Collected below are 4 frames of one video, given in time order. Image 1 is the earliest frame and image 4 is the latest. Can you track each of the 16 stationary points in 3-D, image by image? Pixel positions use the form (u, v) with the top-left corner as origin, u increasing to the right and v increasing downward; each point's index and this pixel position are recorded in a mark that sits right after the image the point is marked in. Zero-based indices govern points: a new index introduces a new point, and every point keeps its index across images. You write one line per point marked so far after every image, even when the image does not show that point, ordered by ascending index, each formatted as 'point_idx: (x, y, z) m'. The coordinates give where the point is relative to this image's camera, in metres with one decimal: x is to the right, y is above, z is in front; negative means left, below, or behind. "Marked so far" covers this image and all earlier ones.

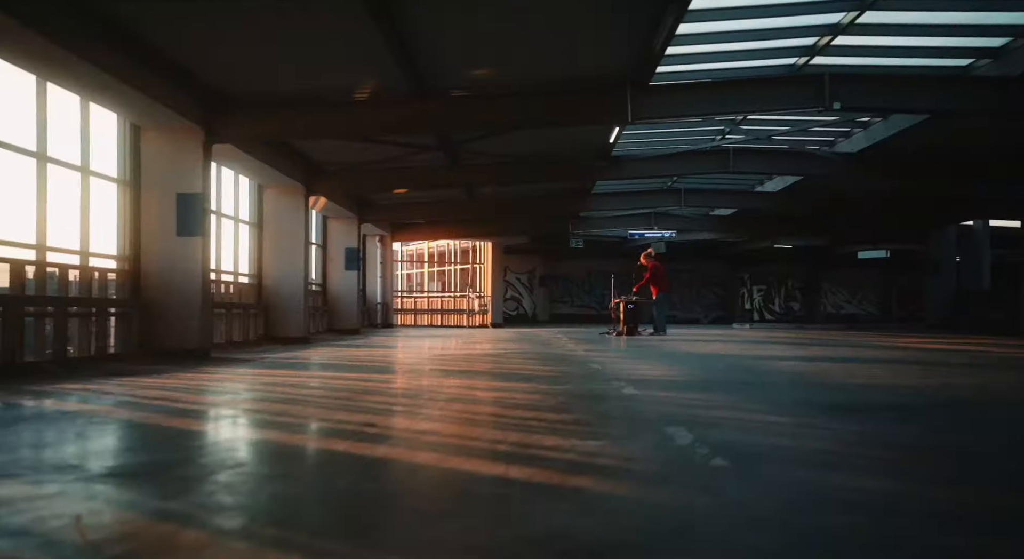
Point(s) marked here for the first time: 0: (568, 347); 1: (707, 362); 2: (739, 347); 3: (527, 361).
0: (+1.3, -1.5, +14.7) m
1: (+3.3, -1.4, +11.4) m
2: (+5.0, -1.5, +15.0) m
3: (+0.3, -1.4, +11.8) m
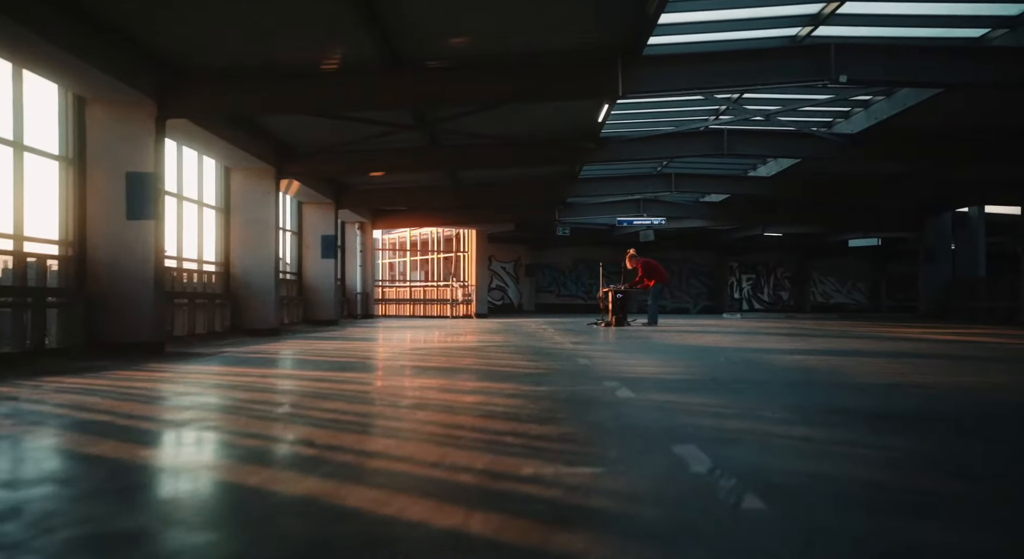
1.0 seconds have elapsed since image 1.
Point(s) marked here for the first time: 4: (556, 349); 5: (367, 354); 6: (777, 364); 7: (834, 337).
0: (+0.9, -1.2, +13.8) m
1: (+3.0, -1.2, +10.6) m
2: (+4.7, -1.2, +14.2) m
3: (0.0, -1.2, +10.9) m
4: (+0.7, -1.2, +11.3) m
5: (-2.9, -1.5, +13.4) m
6: (+3.8, -1.2, +9.6) m
7: (+7.7, -1.4, +16.3) m
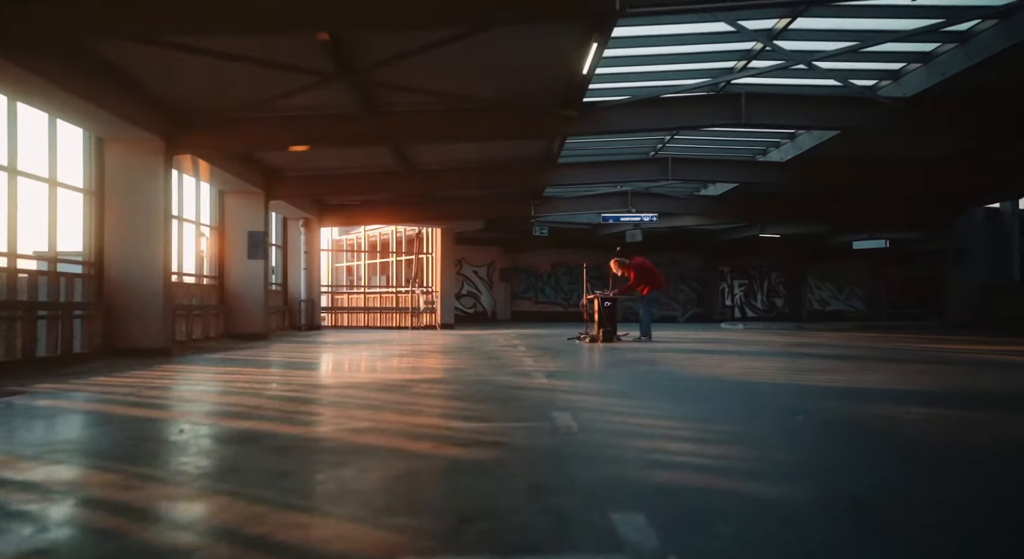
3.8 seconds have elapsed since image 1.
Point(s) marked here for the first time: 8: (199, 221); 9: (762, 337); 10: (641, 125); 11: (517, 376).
0: (+0.2, -1.3, +10.0) m
1: (+2.4, -1.2, +6.8) m
2: (+4.0, -1.3, +10.4) m
3: (-0.6, -1.2, +7.0) m
4: (+0.1, -1.2, +7.4) m
5: (-3.6, -1.5, +9.5) m
6: (+3.2, -1.2, +5.8) m
7: (+6.9, -1.5, +12.7) m
8: (-8.3, +1.5, +17.8) m
9: (+7.0, -1.7, +19.1) m
10: (+2.7, +3.3, +14.3) m
11: (+0.1, -1.2, +8.5) m
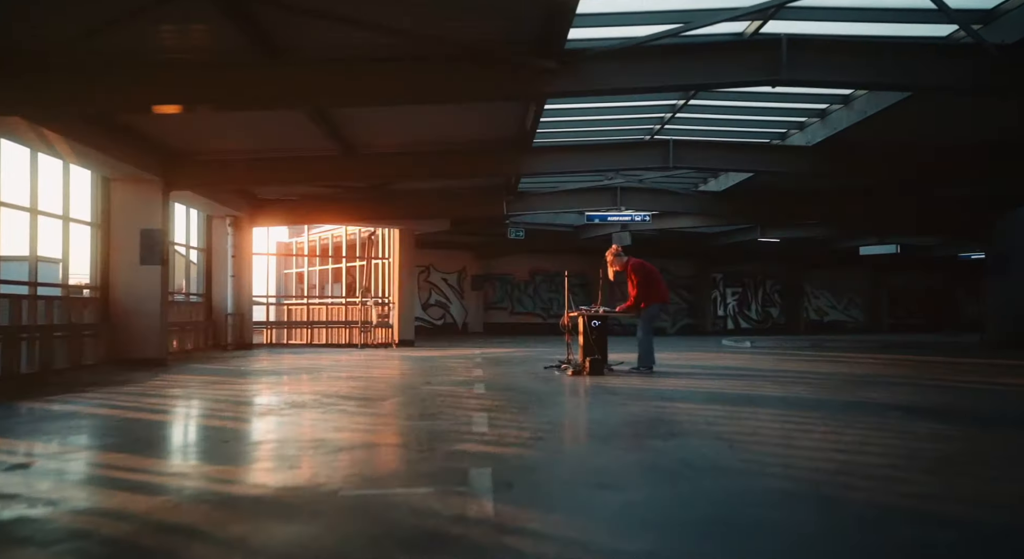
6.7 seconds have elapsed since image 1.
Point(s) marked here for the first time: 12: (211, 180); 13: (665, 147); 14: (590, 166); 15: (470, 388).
0: (-0.3, -1.5, +6.1) m
1: (+1.9, -1.4, +3.0) m
2: (+3.4, -1.5, +6.7) m
3: (-1.1, -1.4, +3.1) m
4: (-0.4, -1.3, +3.6) m
5: (-4.1, -1.7, +5.5) m
6: (+2.8, -1.4, +2.1) m
7: (+6.3, -1.7, +9.0) m
8: (-9.0, +1.3, +13.7) m
9: (+6.2, -1.9, +15.4) m
10: (+2.0, +3.1, +10.5) m
11: (-0.5, -1.4, +4.6) m
12: (-7.1, +2.4, +16.1) m
13: (+3.7, +3.3, +16.7) m
14: (+1.9, +2.8, +16.8) m
15: (-0.7, -1.7, +10.5) m
